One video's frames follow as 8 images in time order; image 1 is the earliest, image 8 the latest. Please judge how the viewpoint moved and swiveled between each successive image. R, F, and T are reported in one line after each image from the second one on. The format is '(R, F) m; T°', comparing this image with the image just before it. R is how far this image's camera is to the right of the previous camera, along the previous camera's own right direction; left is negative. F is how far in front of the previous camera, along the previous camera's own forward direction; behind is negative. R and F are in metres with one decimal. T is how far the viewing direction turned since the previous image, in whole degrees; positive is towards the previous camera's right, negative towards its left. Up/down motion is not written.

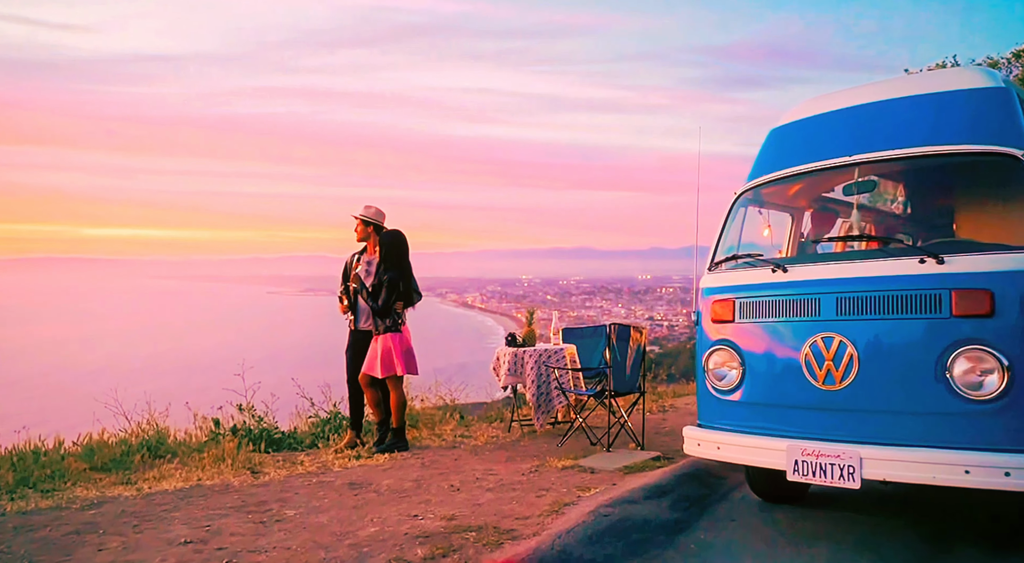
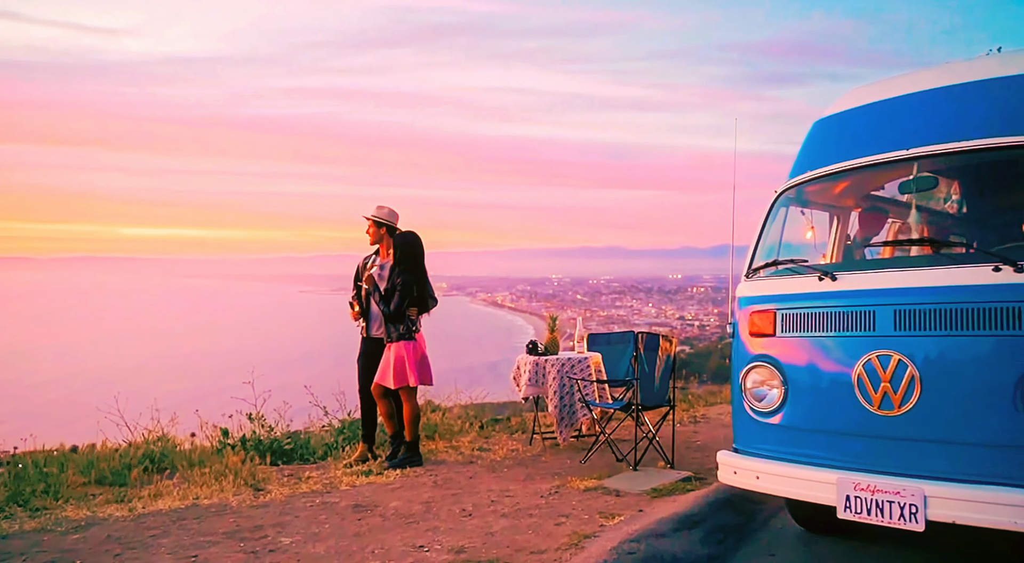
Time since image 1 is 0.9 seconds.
(+0.1, +0.4) m; -2°
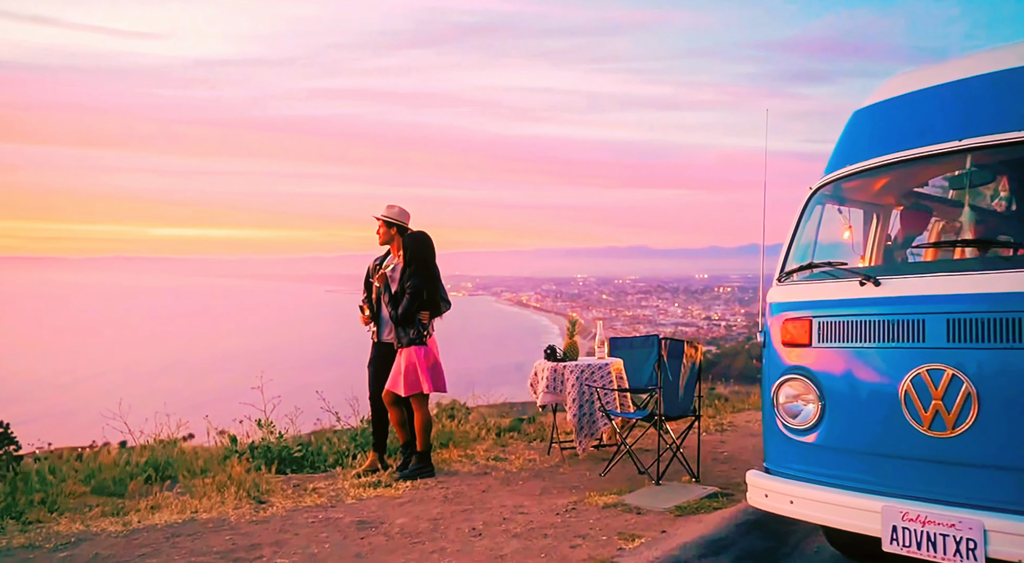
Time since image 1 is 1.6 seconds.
(+0.1, +0.3) m; -2°
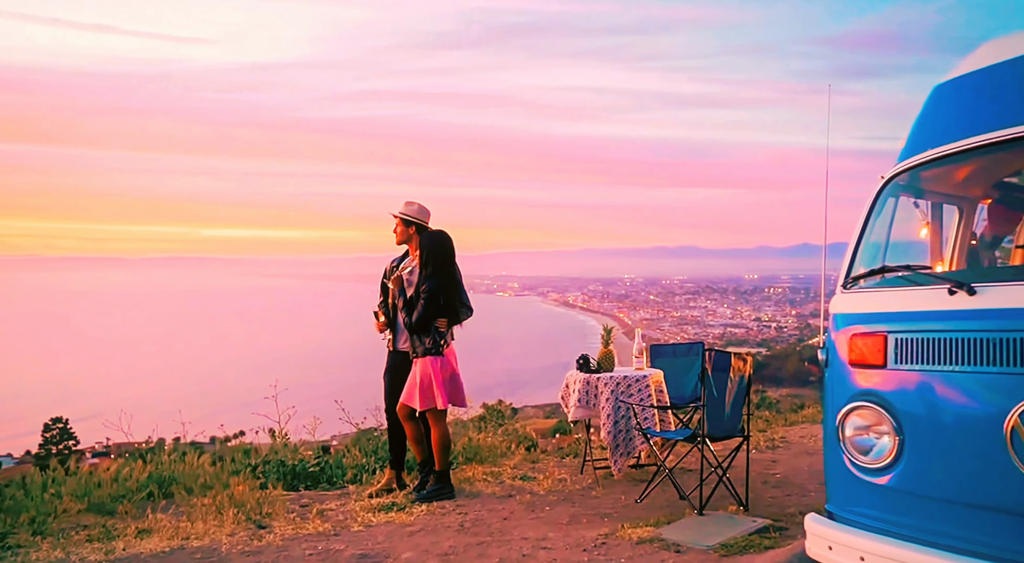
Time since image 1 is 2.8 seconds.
(+0.1, +0.5) m; -3°
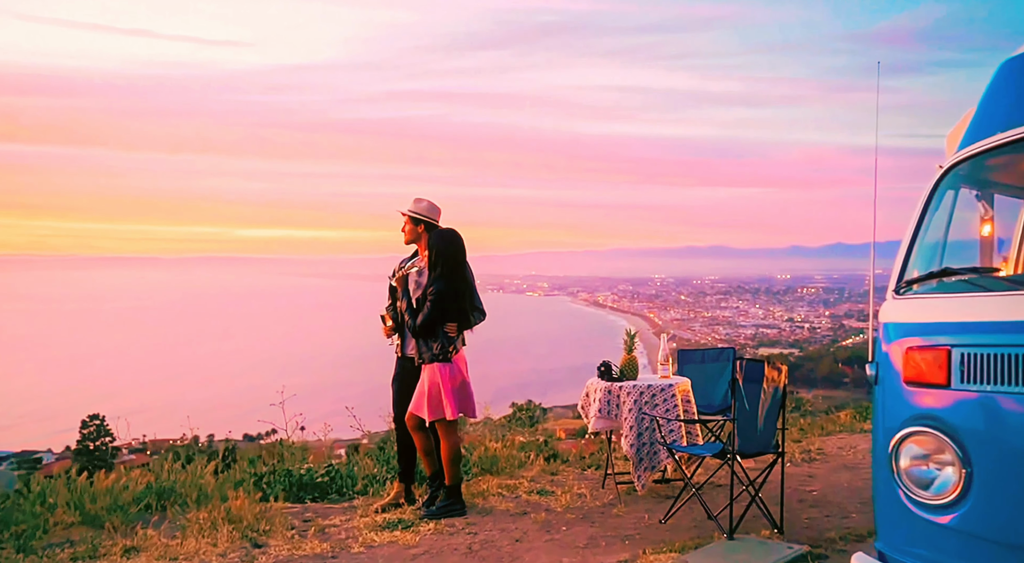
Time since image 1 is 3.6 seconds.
(+0.1, +0.3) m; -2°
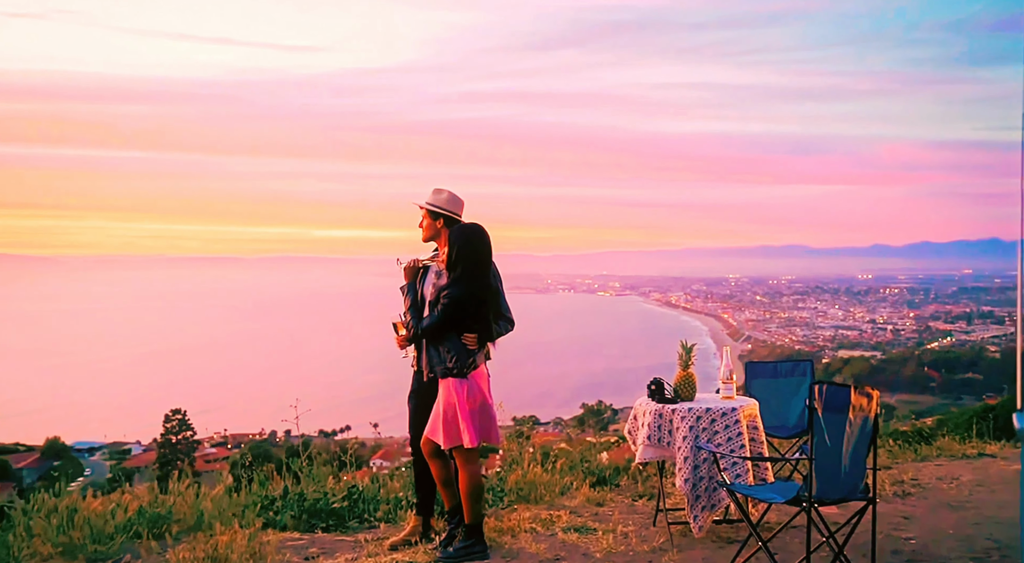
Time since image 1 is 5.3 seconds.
(+0.2, +0.7) m; -5°
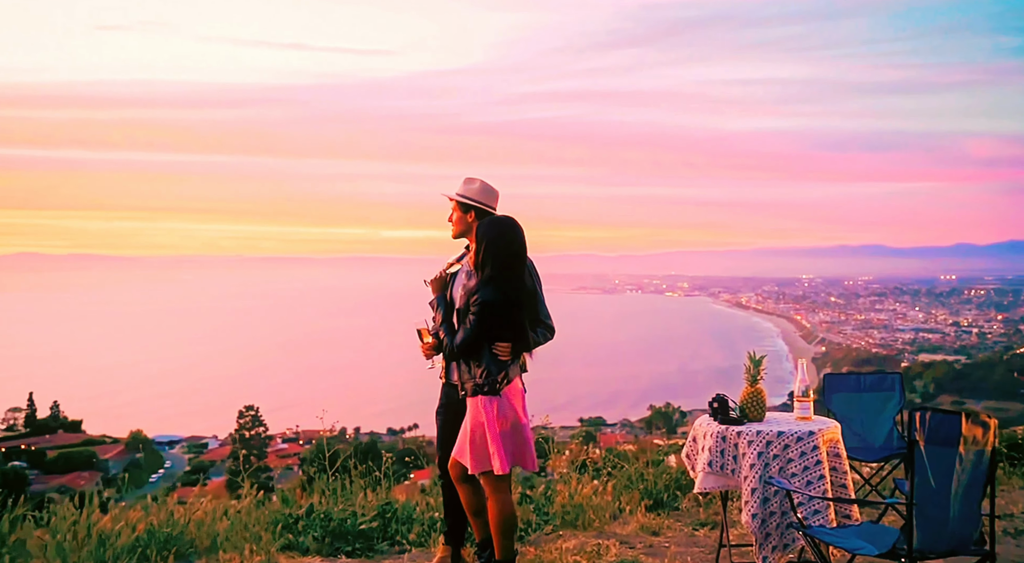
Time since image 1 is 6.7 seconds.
(+0.1, +0.5) m; -5°
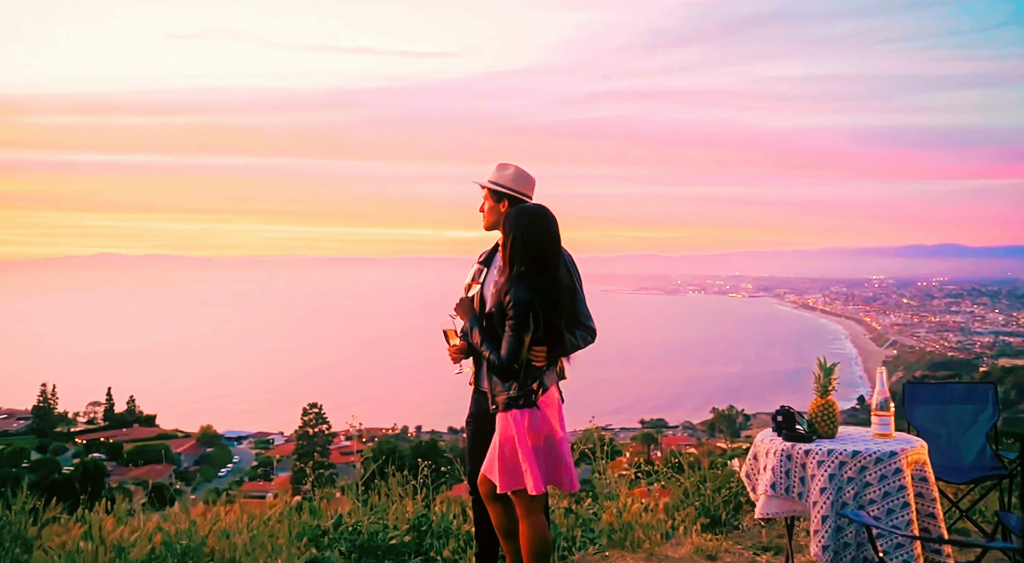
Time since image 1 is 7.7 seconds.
(+0.1, +0.4) m; -4°
